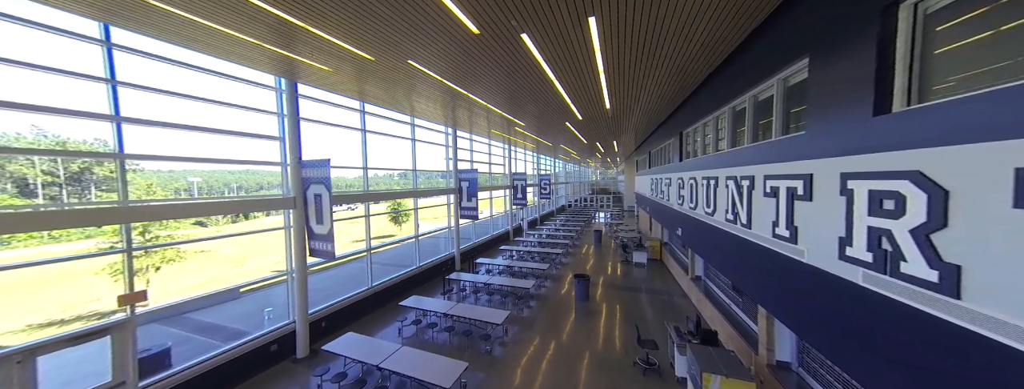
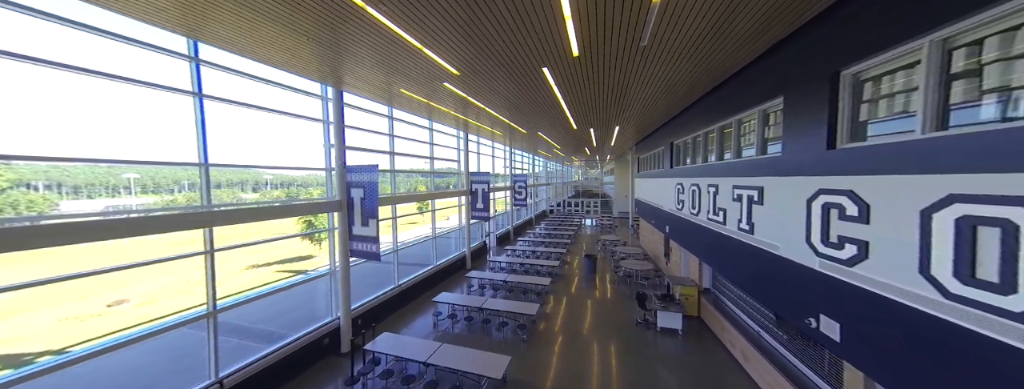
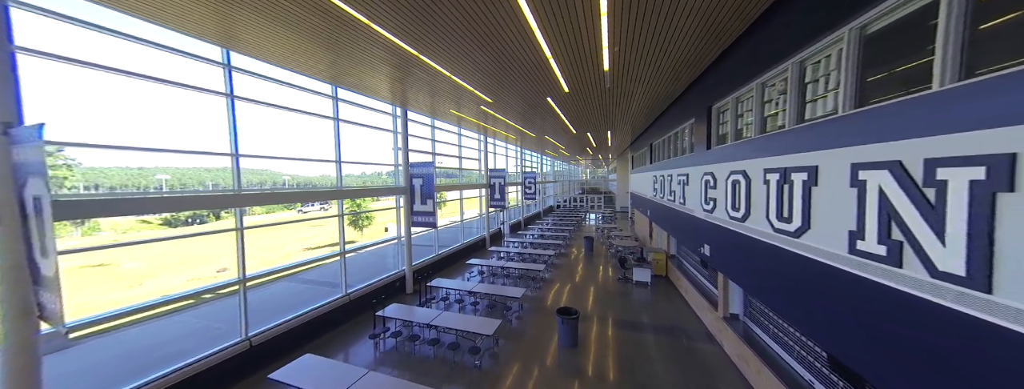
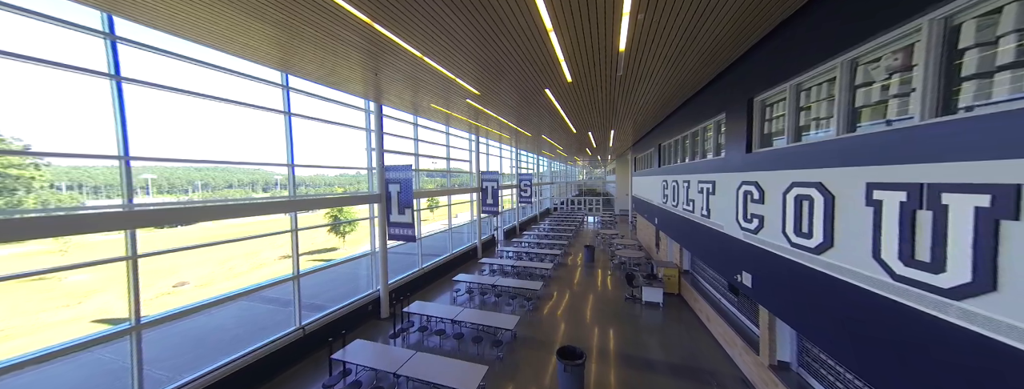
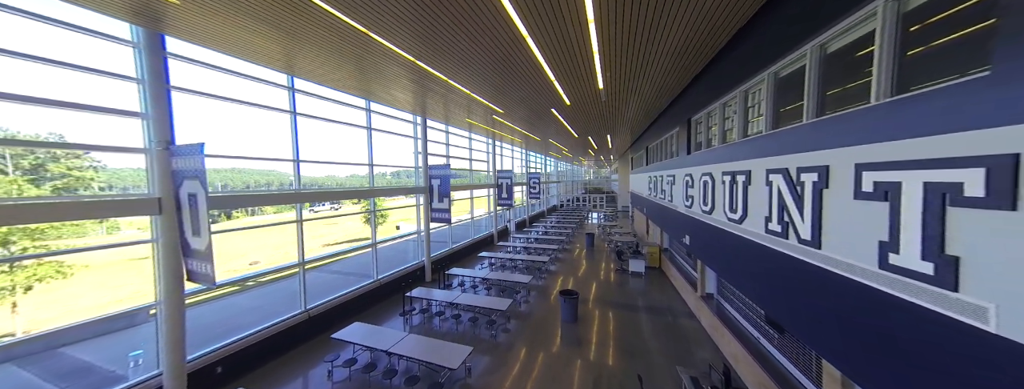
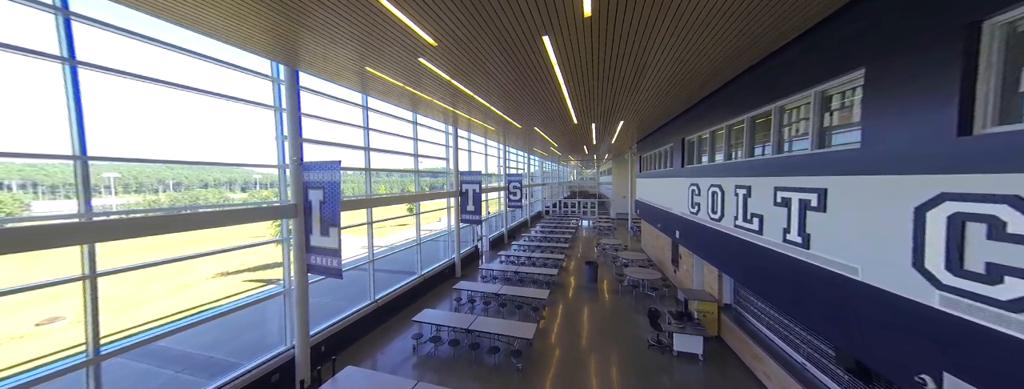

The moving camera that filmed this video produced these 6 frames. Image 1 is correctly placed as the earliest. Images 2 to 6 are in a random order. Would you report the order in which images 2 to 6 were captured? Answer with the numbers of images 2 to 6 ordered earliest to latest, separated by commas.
5, 3, 4, 2, 6
